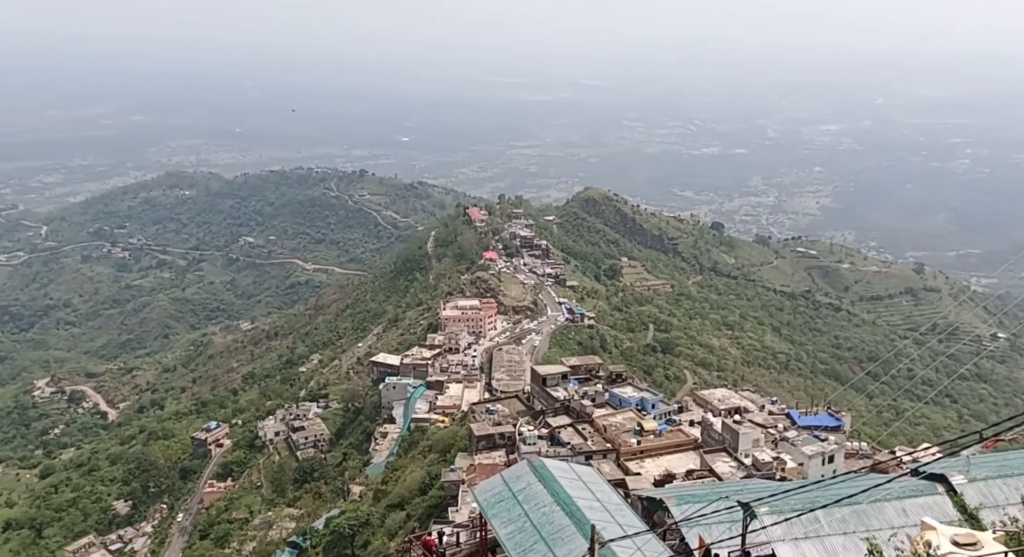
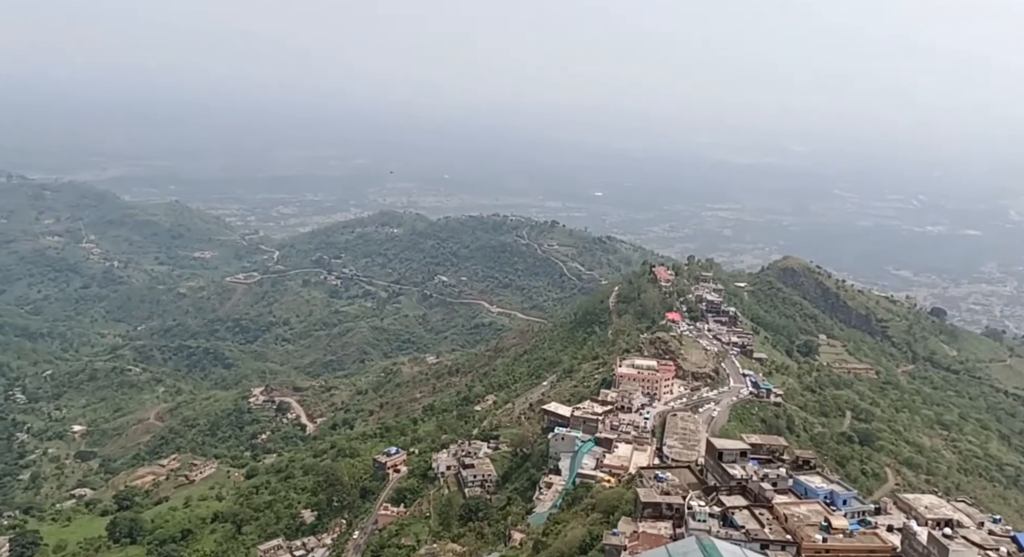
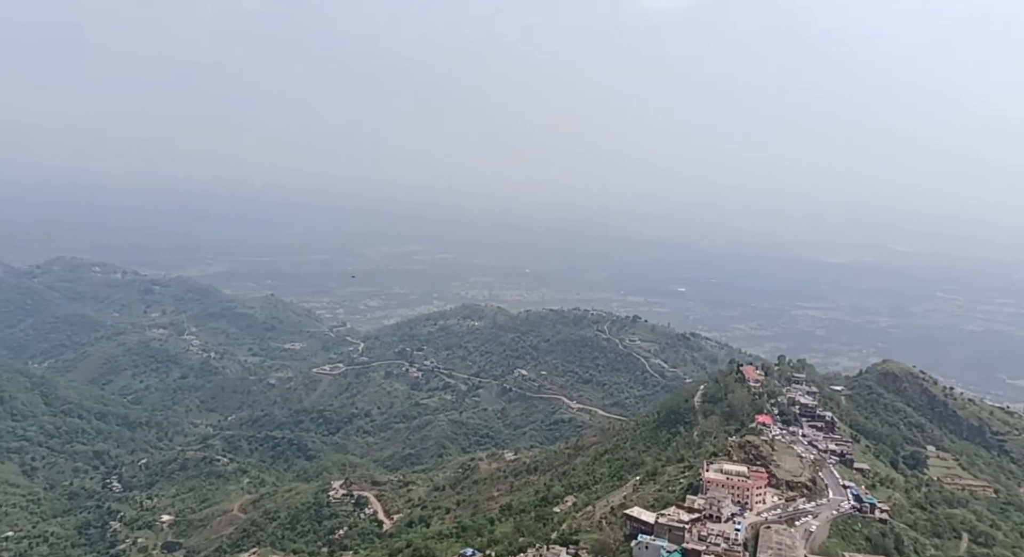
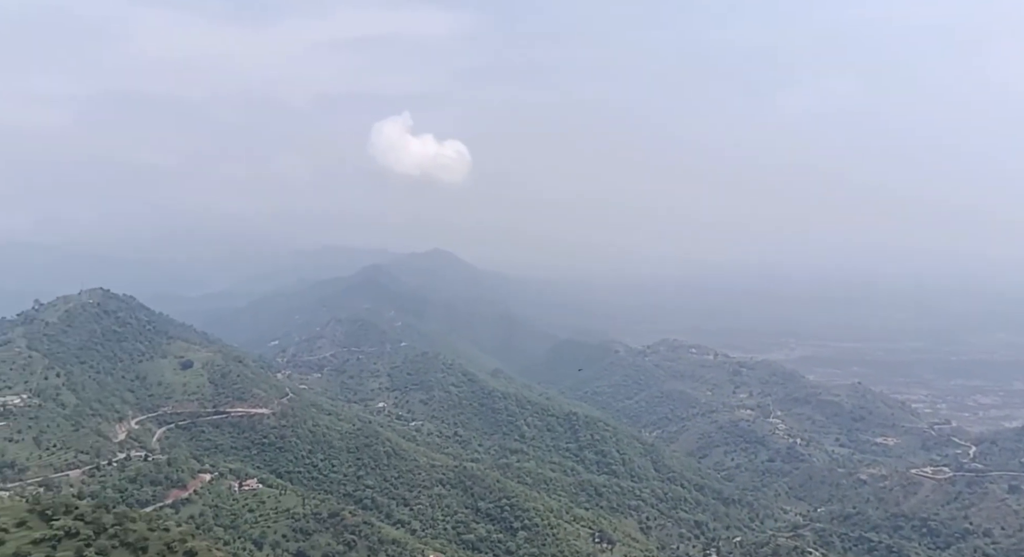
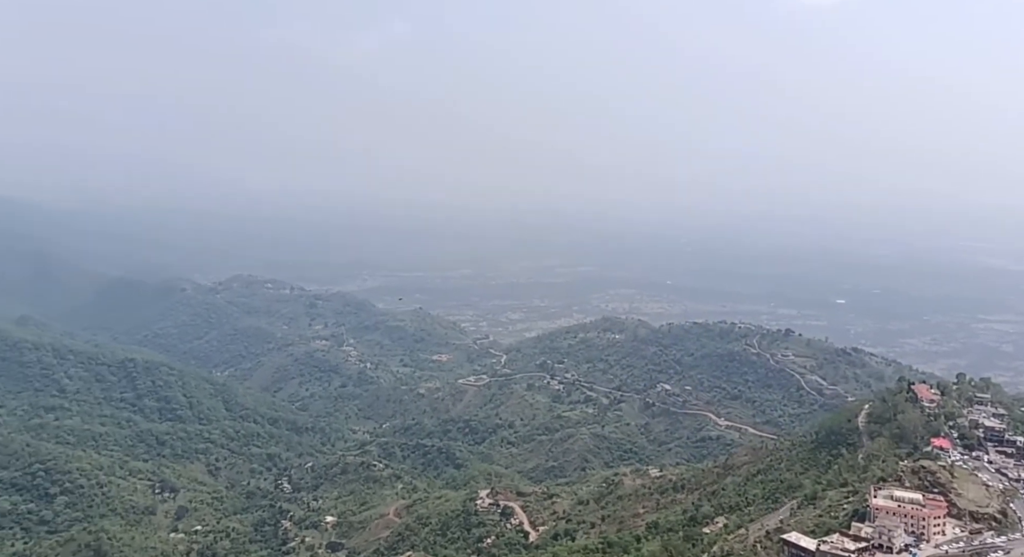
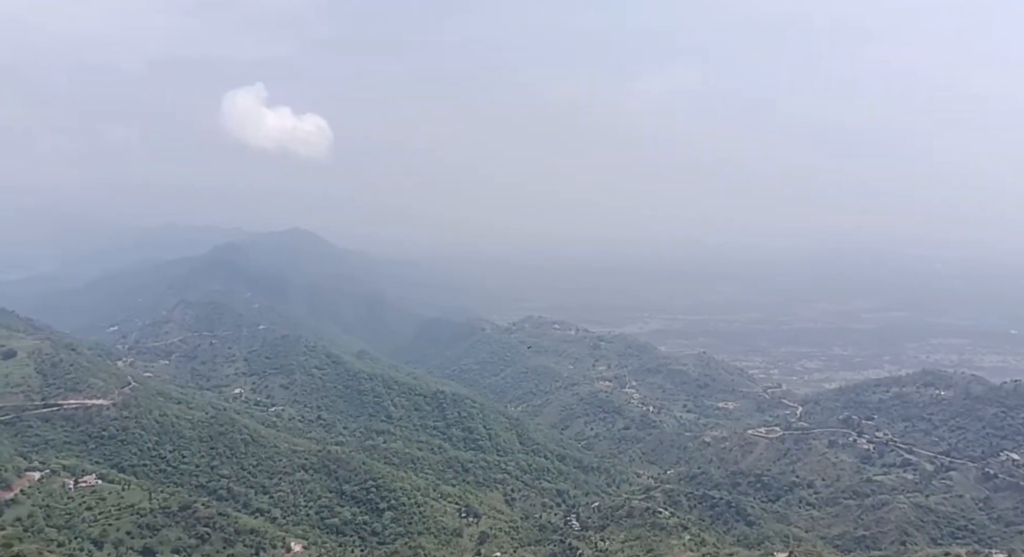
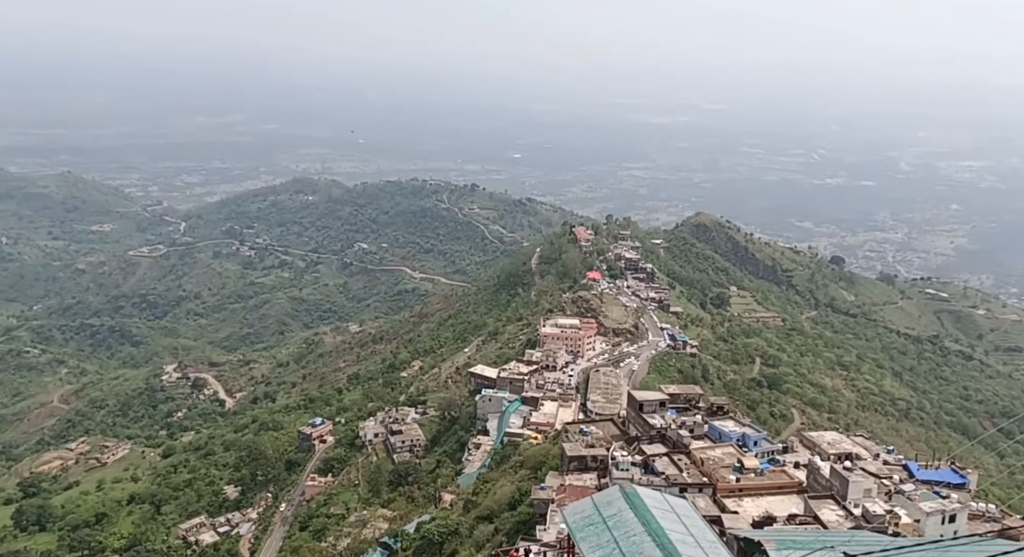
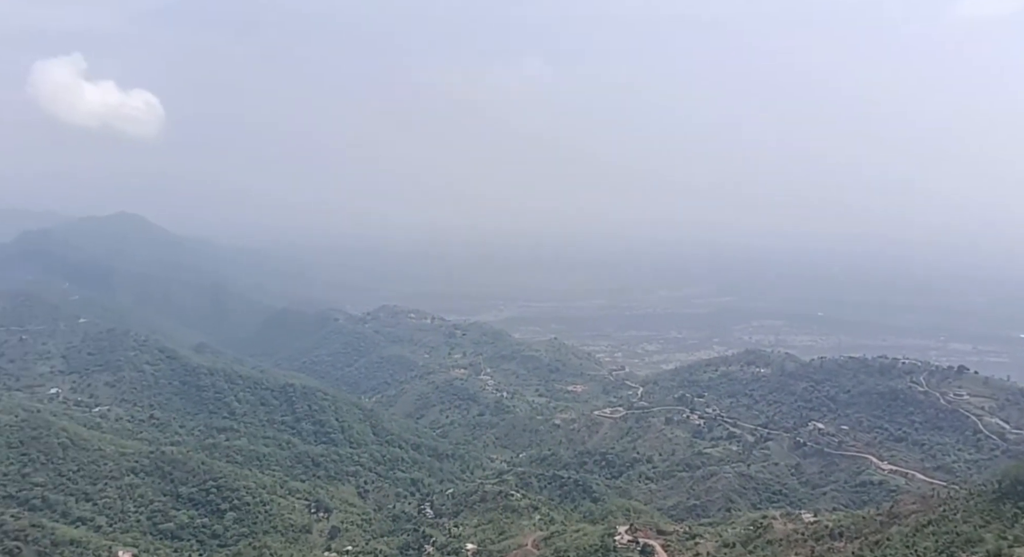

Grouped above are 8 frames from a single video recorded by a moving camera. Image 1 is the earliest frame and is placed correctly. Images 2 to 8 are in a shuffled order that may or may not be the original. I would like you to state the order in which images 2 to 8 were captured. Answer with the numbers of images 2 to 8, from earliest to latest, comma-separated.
7, 2, 3, 5, 8, 6, 4
